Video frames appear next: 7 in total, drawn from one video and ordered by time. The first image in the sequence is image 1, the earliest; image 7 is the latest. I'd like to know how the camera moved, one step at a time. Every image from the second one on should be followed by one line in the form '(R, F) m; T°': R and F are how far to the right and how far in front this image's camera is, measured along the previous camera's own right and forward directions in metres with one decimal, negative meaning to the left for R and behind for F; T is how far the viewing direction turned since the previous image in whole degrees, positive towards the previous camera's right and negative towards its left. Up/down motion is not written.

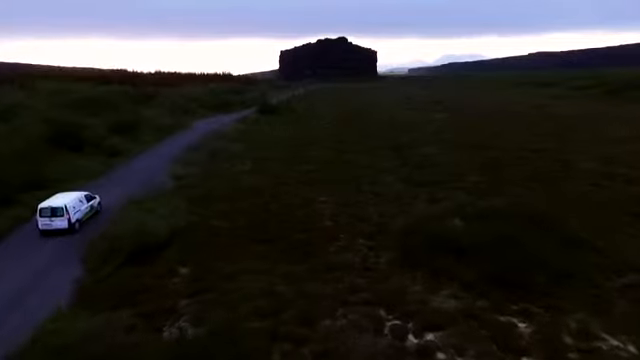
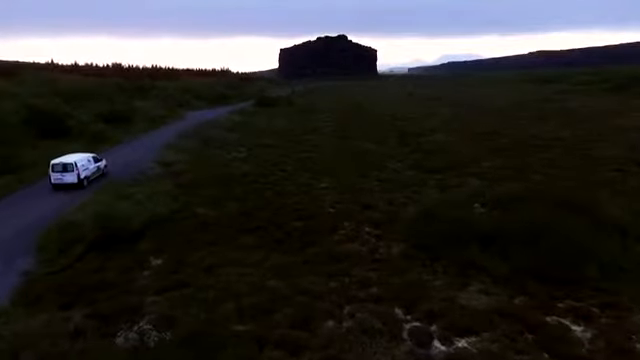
(0.0, +3.5) m; 0°
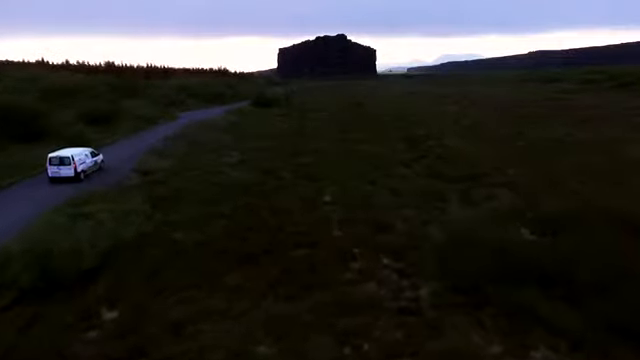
(-0.1, +4.5) m; 0°
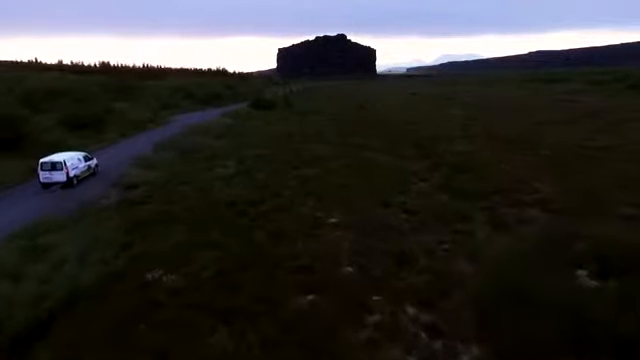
(-0.1, +3.4) m; 0°
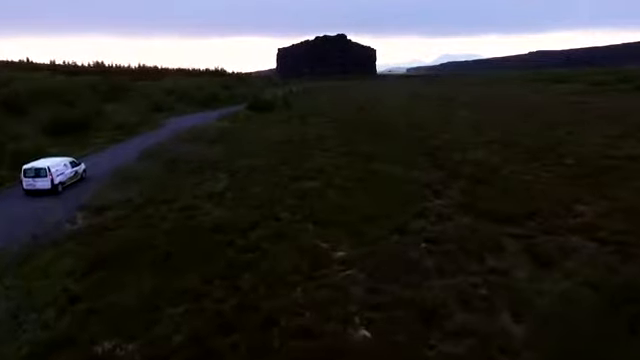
(-0.1, +3.8) m; 0°
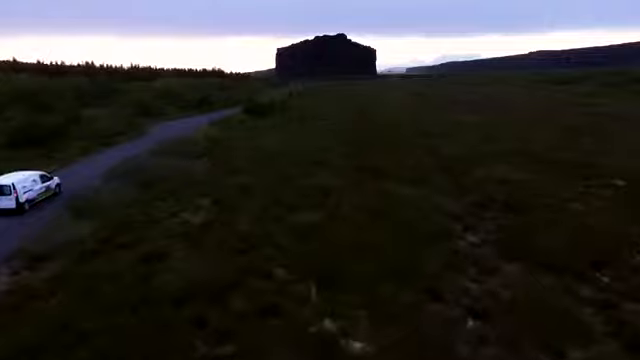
(-0.1, +5.8) m; 0°
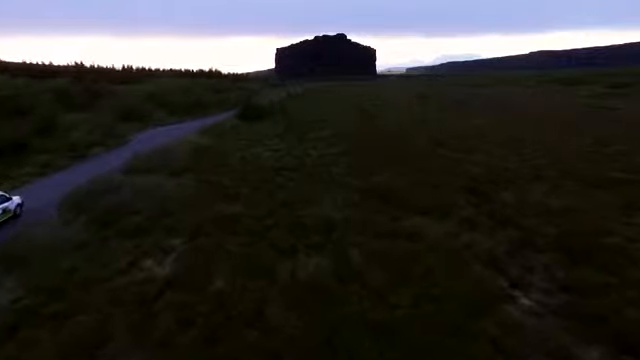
(0.0, +6.0) m; 0°
